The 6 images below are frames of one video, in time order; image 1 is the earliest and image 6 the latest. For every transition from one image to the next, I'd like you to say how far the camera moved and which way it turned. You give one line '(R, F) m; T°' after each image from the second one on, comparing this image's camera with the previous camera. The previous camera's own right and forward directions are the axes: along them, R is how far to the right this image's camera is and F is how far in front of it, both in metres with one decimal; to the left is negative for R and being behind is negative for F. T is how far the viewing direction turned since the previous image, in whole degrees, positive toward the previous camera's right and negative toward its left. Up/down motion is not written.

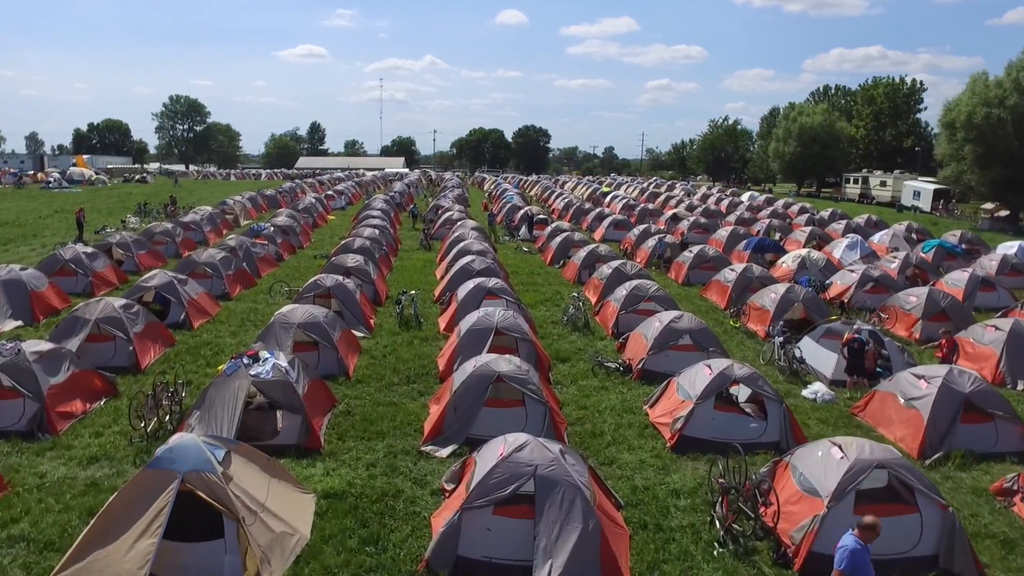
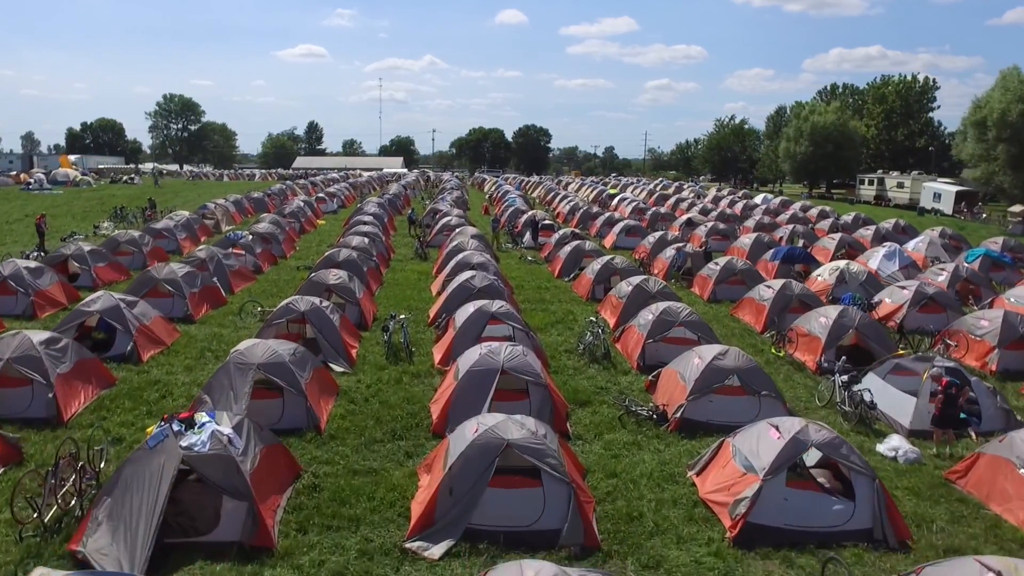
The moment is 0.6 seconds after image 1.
(-0.1, +2.9) m; 0°
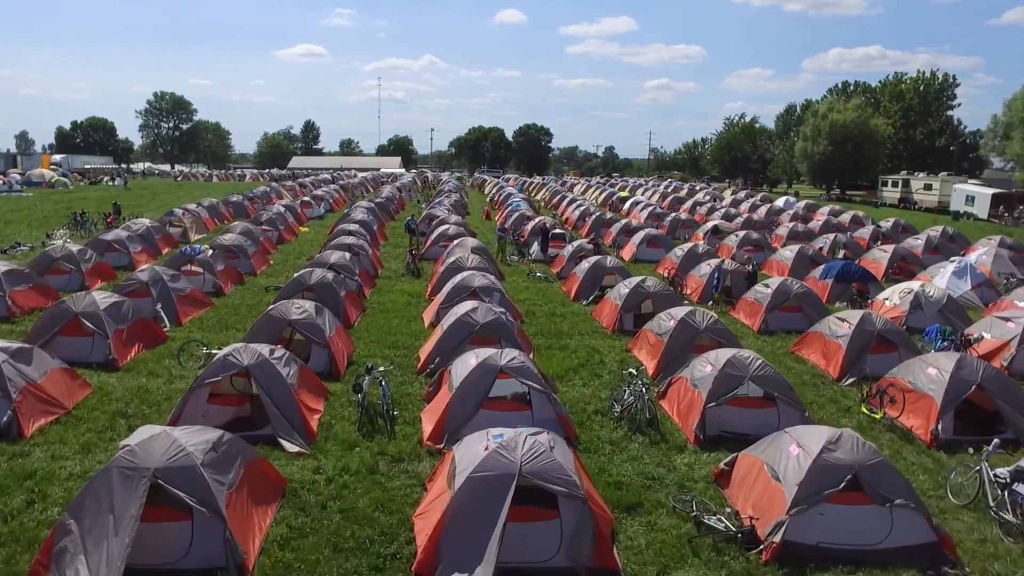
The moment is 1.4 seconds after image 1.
(-0.2, +4.2) m; 0°
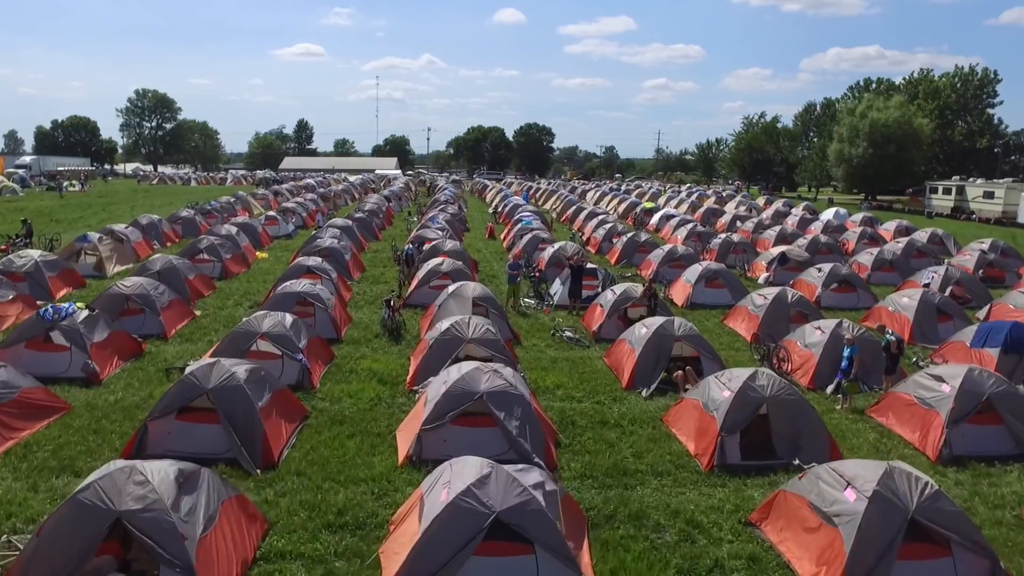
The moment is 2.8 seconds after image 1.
(-0.4, +7.6) m; 0°
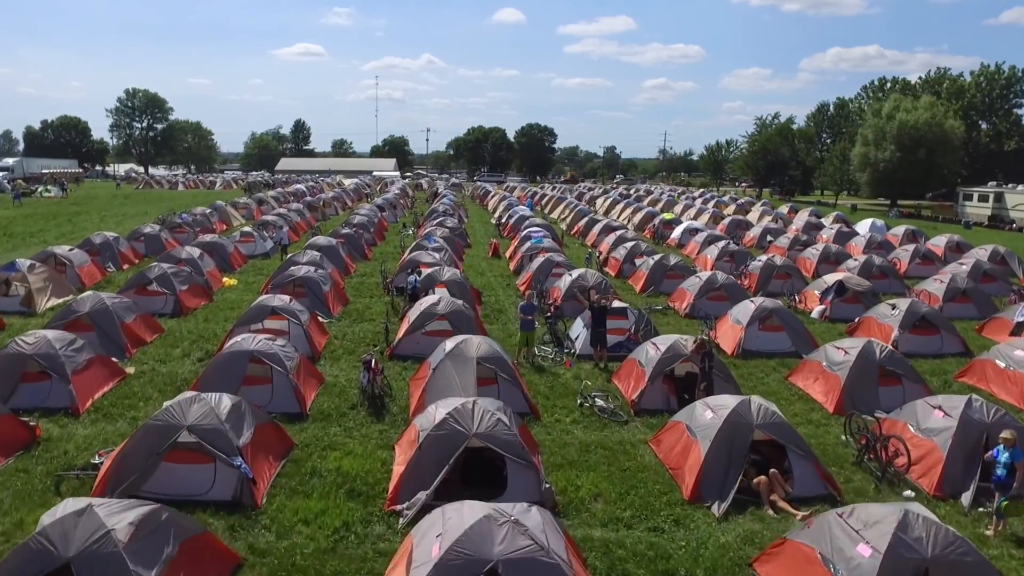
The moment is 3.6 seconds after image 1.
(-0.3, +4.2) m; 0°
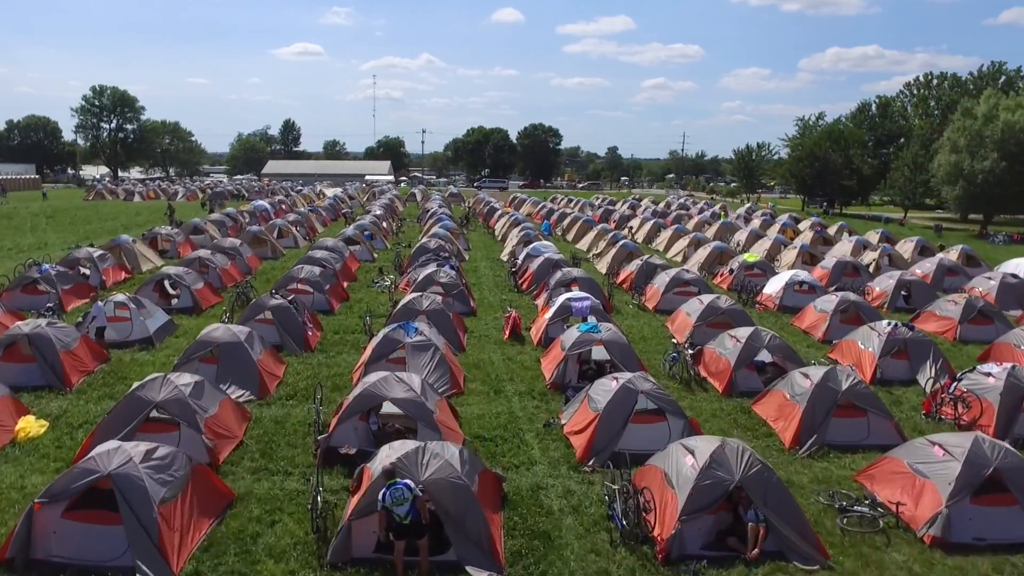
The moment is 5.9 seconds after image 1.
(-0.7, +12.2) m; 0°
